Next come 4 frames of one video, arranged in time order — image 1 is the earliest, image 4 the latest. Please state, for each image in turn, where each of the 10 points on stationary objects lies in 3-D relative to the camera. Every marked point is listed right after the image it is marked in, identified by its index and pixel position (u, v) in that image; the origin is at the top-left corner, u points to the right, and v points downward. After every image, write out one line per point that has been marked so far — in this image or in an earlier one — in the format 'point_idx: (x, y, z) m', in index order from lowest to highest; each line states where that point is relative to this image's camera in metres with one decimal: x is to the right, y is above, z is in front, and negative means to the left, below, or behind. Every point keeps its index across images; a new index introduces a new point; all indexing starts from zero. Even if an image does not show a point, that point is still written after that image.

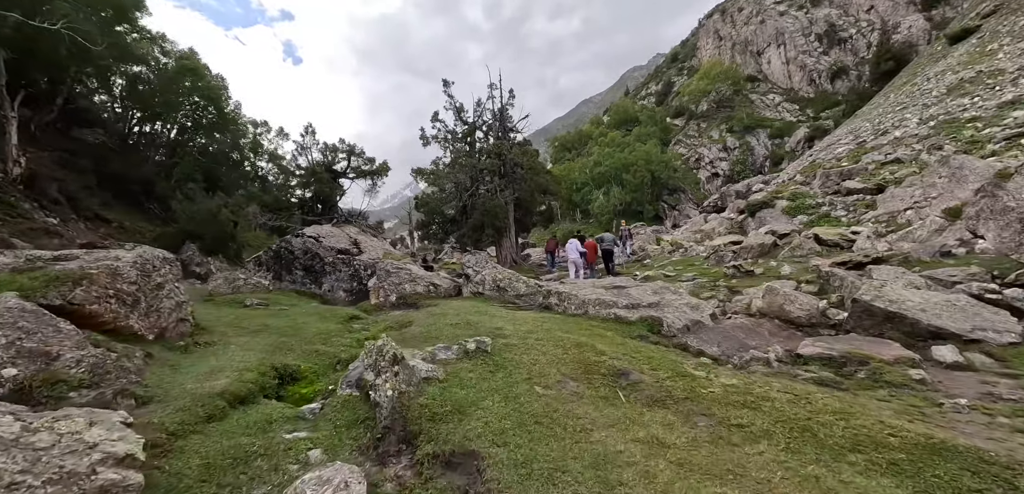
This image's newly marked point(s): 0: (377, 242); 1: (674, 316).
0: (-6.5, +0.4, +19.0) m
1: (+3.1, -1.3, +7.6) m
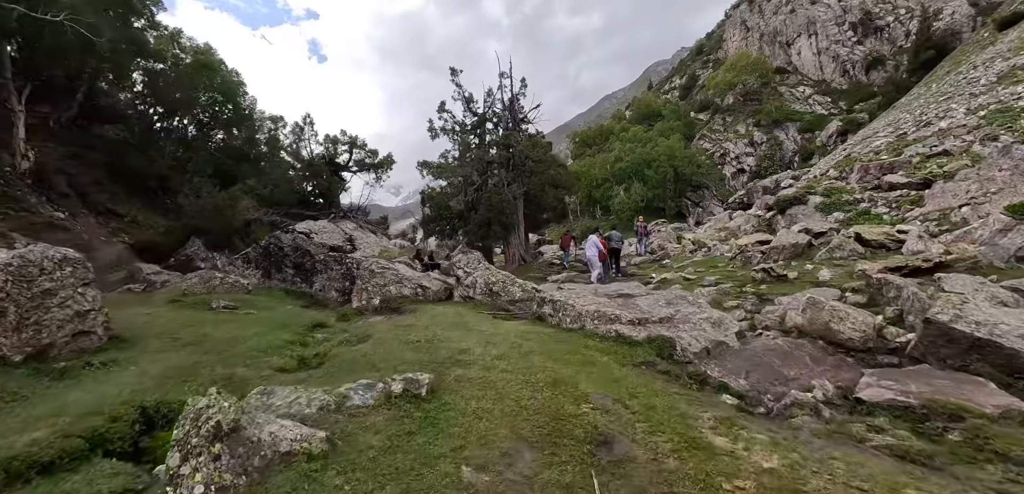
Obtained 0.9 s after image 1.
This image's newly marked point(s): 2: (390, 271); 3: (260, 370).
0: (-6.3, +0.5, +17.9) m
1: (+2.7, -1.4, +6.1) m
2: (-3.5, -0.7, +11.6) m
3: (-3.2, -1.6, +5.1) m
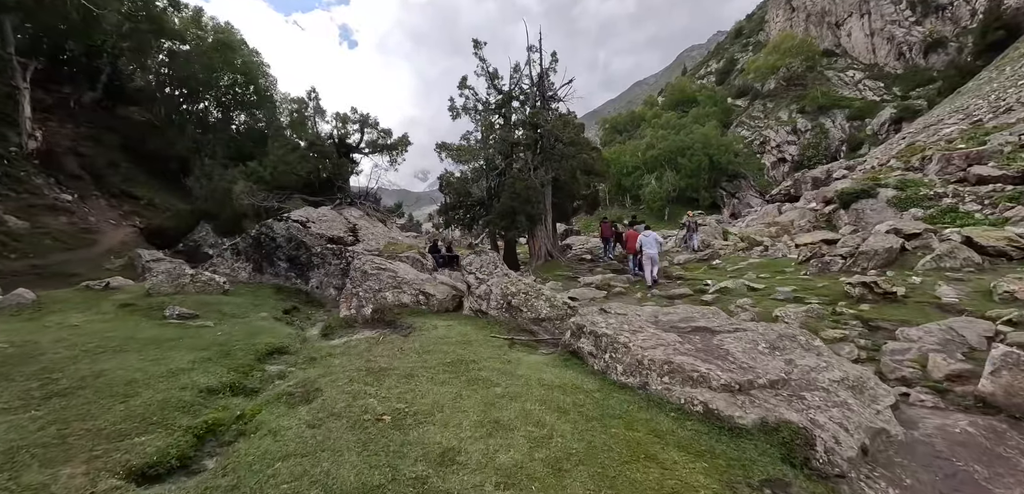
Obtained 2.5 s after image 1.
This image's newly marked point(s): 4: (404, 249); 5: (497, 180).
0: (-5.3, +0.8, +16.0) m
1: (+2.9, -1.6, +3.7) m
2: (-3.0, -0.6, +9.5) m
3: (-3.1, -1.7, +3.0) m
4: (-3.7, 0.0, +13.4) m
5: (-0.8, +3.2, +19.4) m
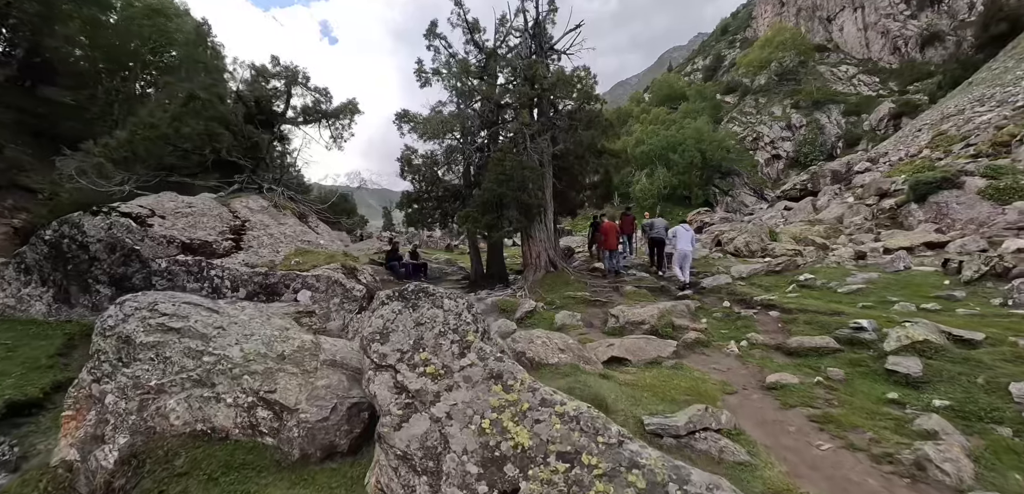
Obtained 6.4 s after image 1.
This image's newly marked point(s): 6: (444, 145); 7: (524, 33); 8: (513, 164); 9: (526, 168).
0: (-5.5, +0.6, +10.3) m
1: (+3.1, -1.8, -1.8) m
2: (-3.0, -0.8, +3.9) m
3: (-2.9, -1.9, -2.6) m
4: (-3.8, -0.2, +7.8) m
5: (-1.1, +3.0, +13.8) m
6: (-2.4, +3.6, +14.1) m
7: (+0.5, +8.1, +15.3) m
8: (0.0, +2.6, +12.4) m
9: (+0.4, +2.4, +12.5) m
